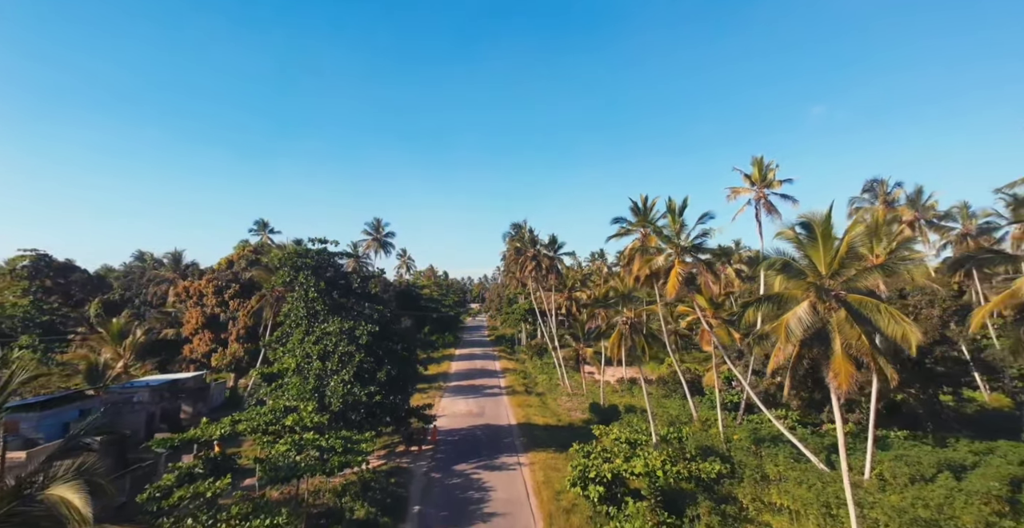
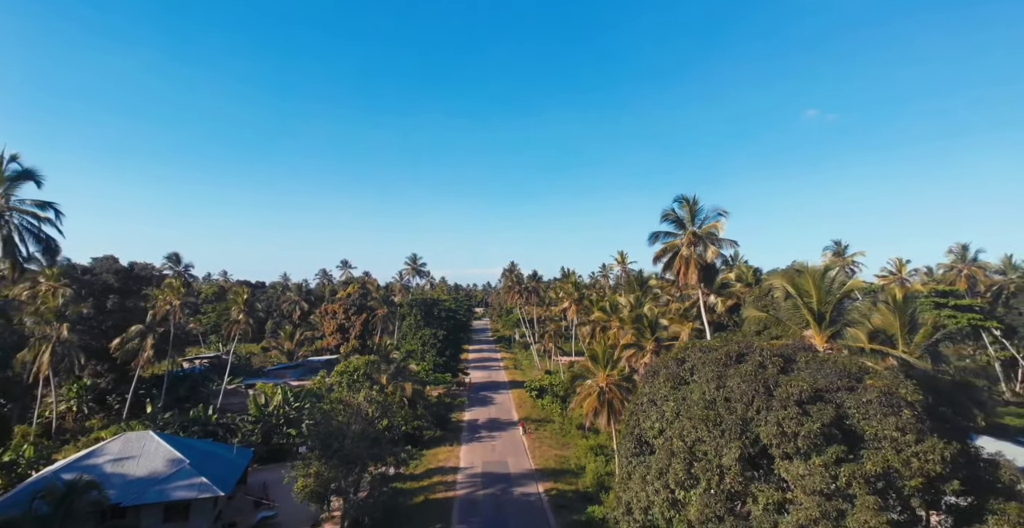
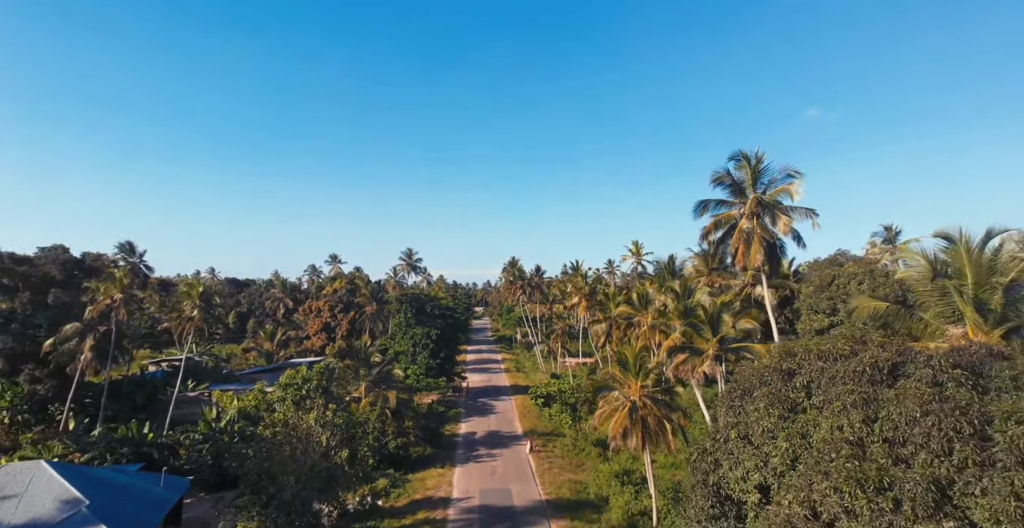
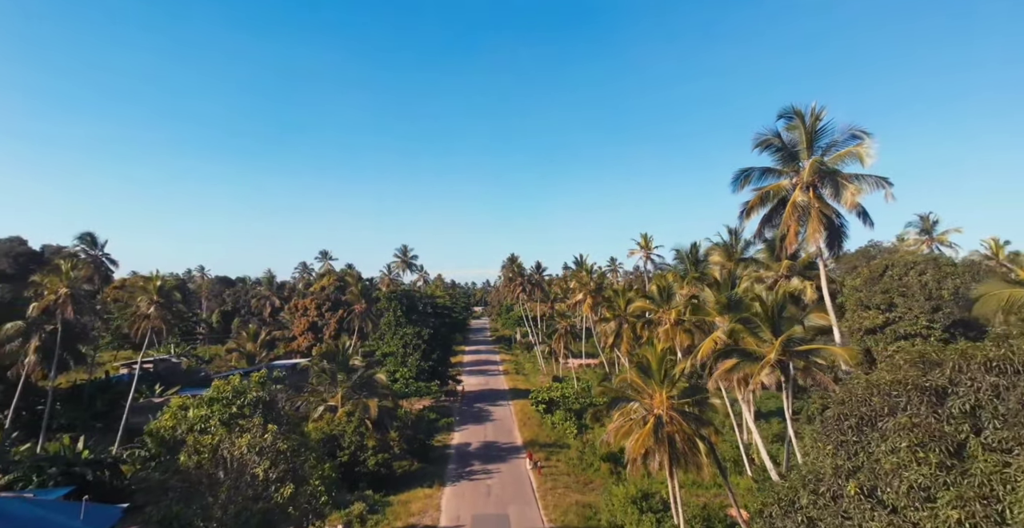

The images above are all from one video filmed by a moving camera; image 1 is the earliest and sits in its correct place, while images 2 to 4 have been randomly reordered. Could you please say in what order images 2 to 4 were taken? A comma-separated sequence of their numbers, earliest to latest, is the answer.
4, 3, 2
